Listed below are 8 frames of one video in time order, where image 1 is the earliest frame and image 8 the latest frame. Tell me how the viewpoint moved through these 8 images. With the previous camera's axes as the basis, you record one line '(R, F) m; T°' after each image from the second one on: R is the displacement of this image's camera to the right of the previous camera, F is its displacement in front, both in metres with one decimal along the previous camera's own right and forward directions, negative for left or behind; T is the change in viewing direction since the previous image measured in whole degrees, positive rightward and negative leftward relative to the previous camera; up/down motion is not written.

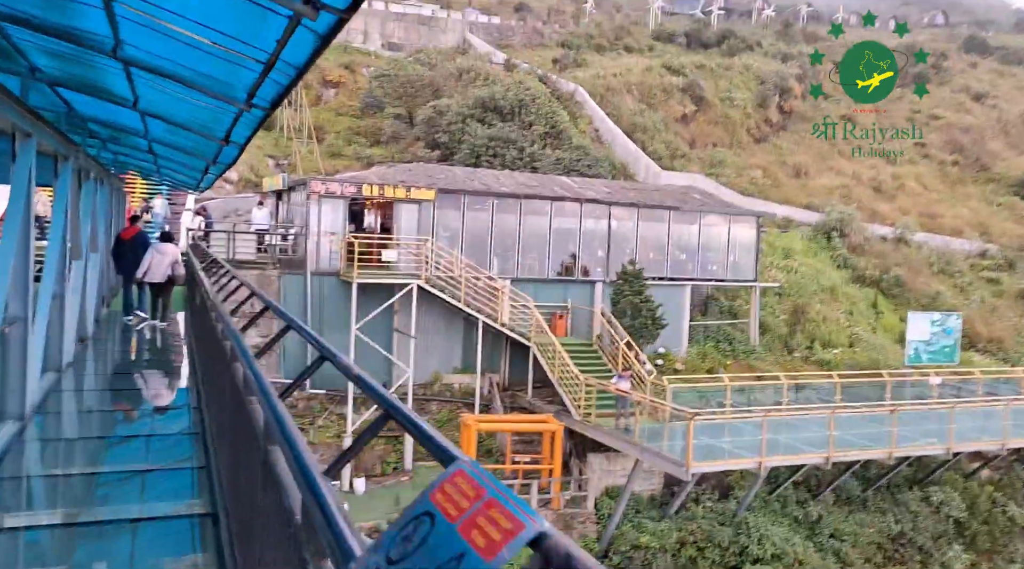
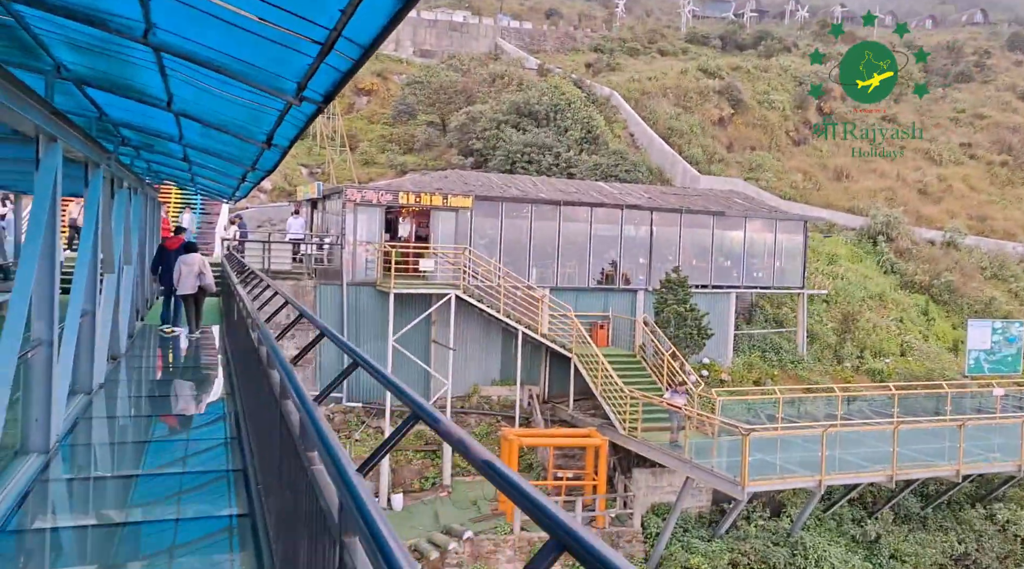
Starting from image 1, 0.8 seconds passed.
(-0.2, +0.5) m; -2°
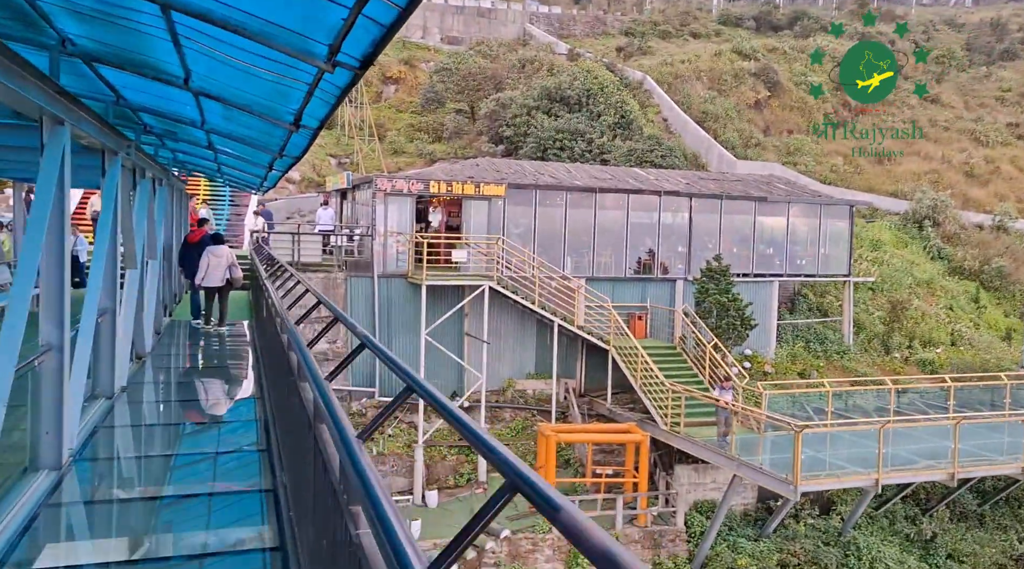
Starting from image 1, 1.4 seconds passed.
(-0.1, +0.5) m; -2°
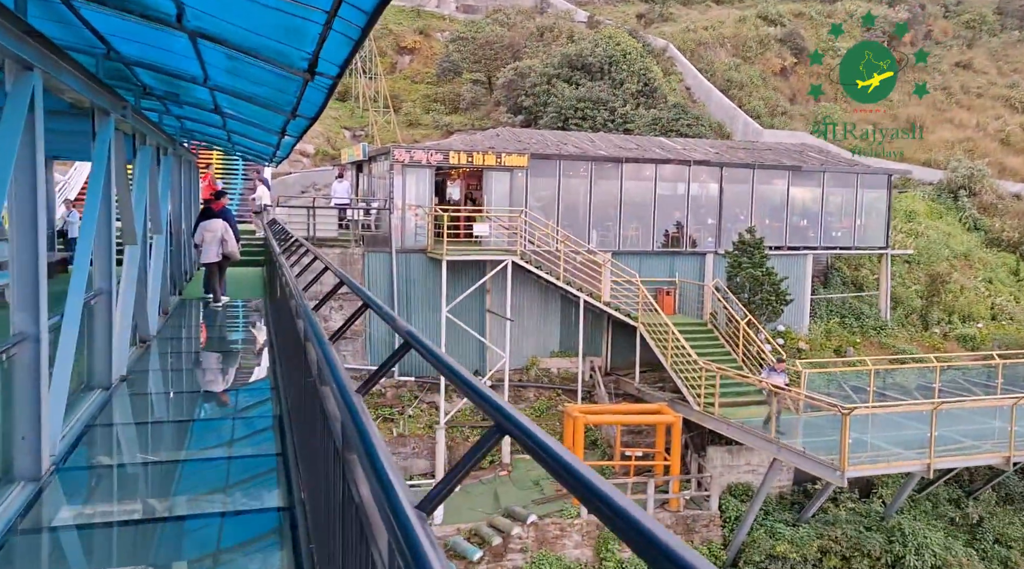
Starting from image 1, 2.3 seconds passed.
(-0.2, +0.6) m; -1°
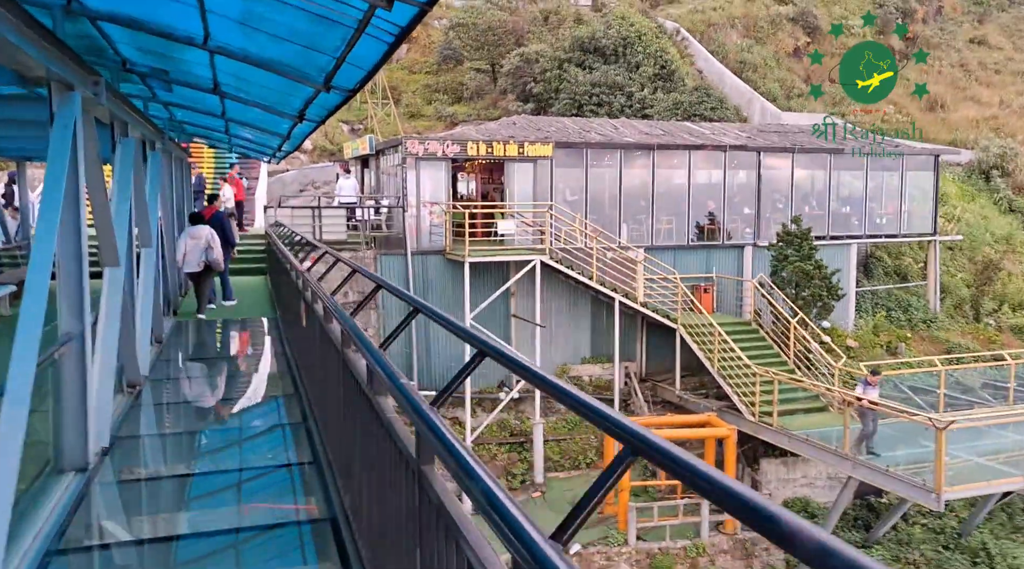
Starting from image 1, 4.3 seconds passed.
(-0.6, +1.3) m; 0°
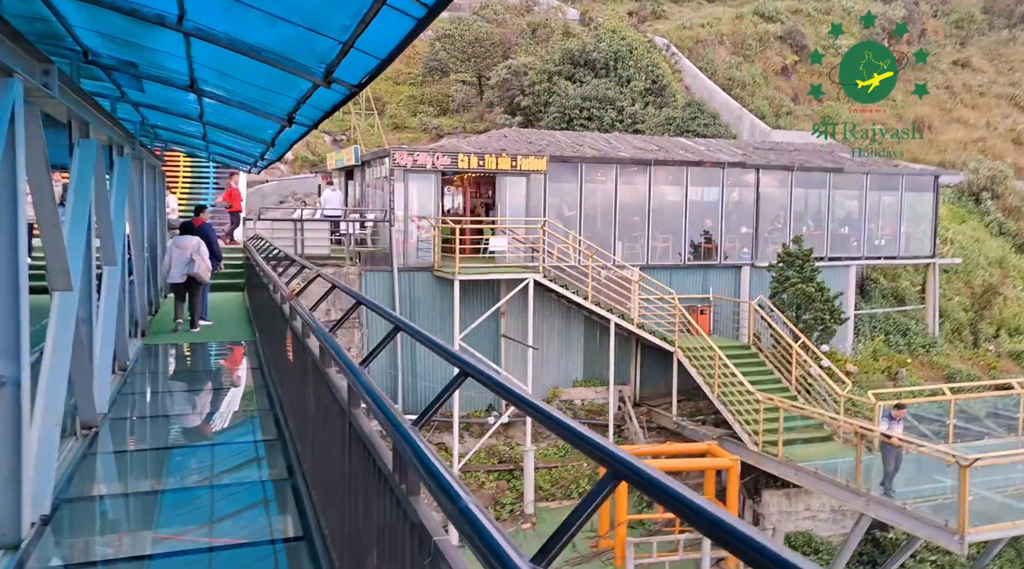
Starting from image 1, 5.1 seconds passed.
(-0.2, +0.6) m; +2°
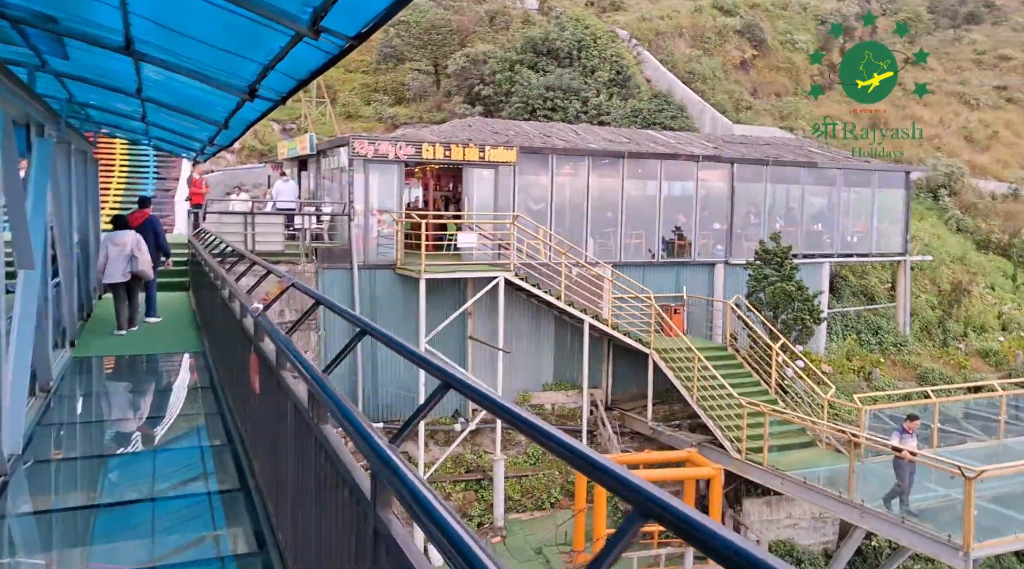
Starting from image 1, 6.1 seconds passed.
(-0.3, +0.8) m; +4°
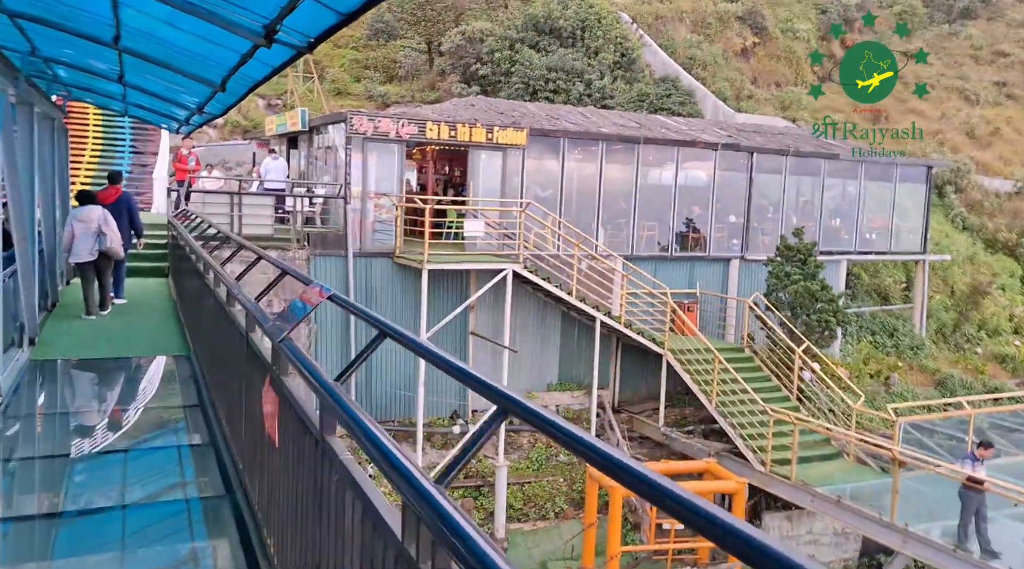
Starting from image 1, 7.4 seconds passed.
(-0.4, +0.9) m; +2°
